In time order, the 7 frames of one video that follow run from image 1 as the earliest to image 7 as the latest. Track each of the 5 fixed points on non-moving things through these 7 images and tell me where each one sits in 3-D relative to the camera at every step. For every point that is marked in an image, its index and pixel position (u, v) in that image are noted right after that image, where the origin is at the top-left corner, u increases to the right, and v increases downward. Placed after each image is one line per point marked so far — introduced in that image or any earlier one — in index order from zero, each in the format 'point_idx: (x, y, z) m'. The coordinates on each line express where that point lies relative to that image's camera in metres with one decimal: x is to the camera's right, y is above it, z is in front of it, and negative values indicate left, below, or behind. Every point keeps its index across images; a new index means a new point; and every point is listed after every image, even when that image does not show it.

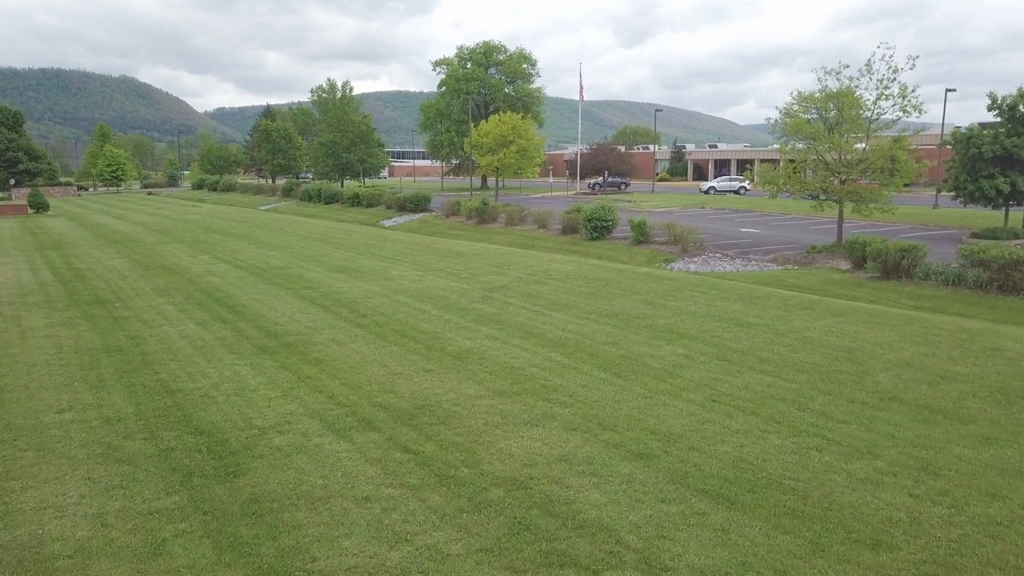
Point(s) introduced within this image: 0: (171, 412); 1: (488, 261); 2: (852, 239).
0: (-3.1, -1.1, +6.6) m
1: (-0.5, +0.6, +16.6) m
2: (+7.4, +1.1, +15.8) m
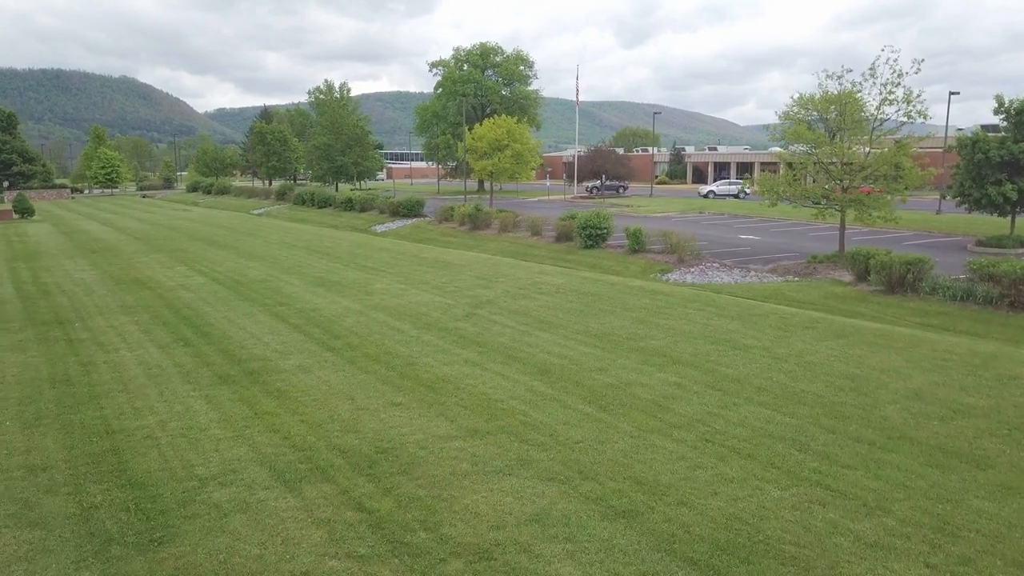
0: (-3.3, -1.4, +6.0) m
1: (-0.8, +0.4, +16.0) m
2: (+7.2, +0.8, +15.2) m
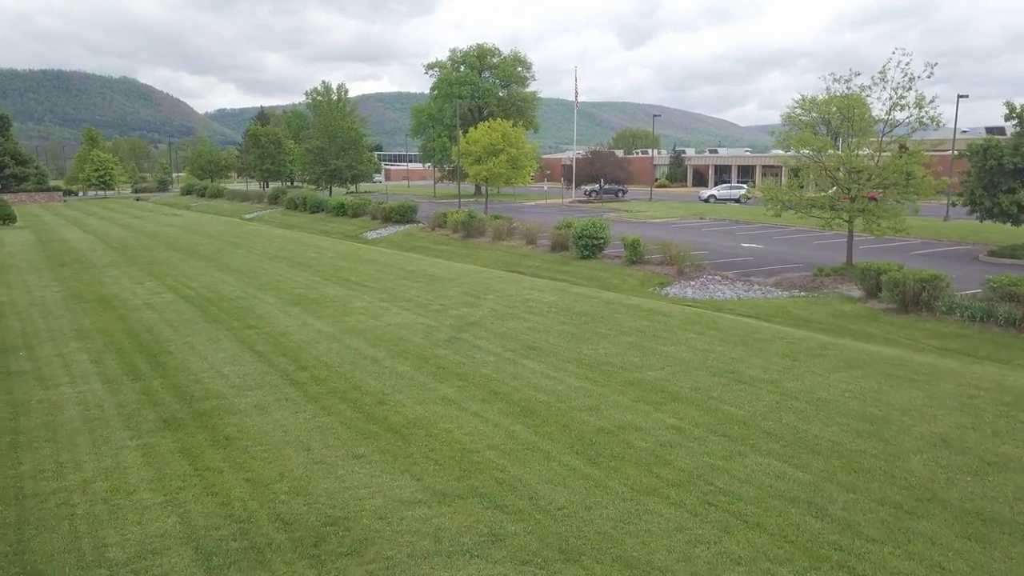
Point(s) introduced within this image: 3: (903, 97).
0: (-3.5, -1.7, +5.1) m
1: (-1.0, 0.0, +15.1) m
2: (+7.0, +0.5, +14.3) m
3: (+8.6, +4.2, +16.0) m
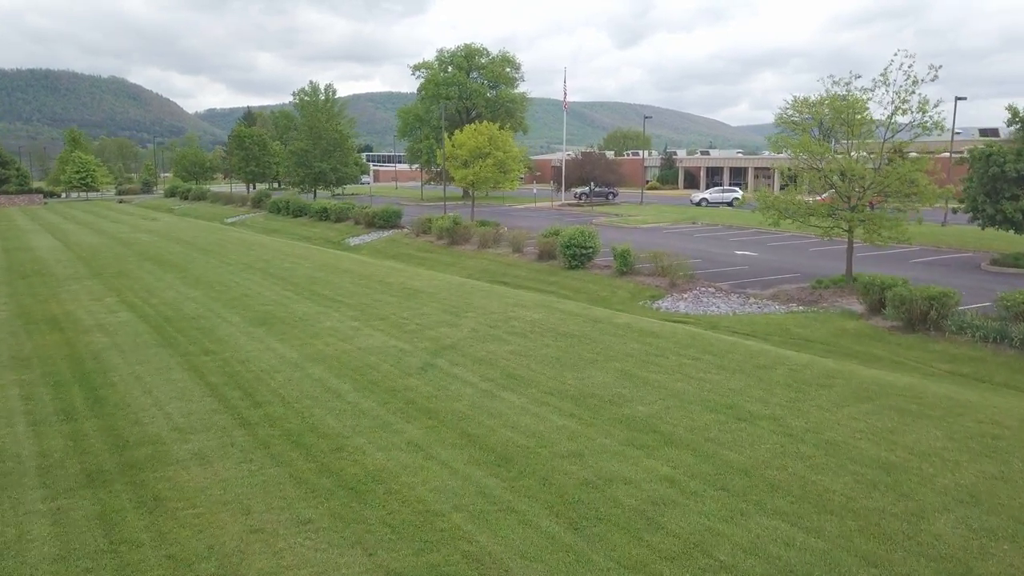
0: (-3.8, -2.0, +4.2) m
1: (-1.3, -0.3, +14.2) m
2: (+6.6, +0.2, +13.5) m
3: (+8.2, +3.9, +15.2) m
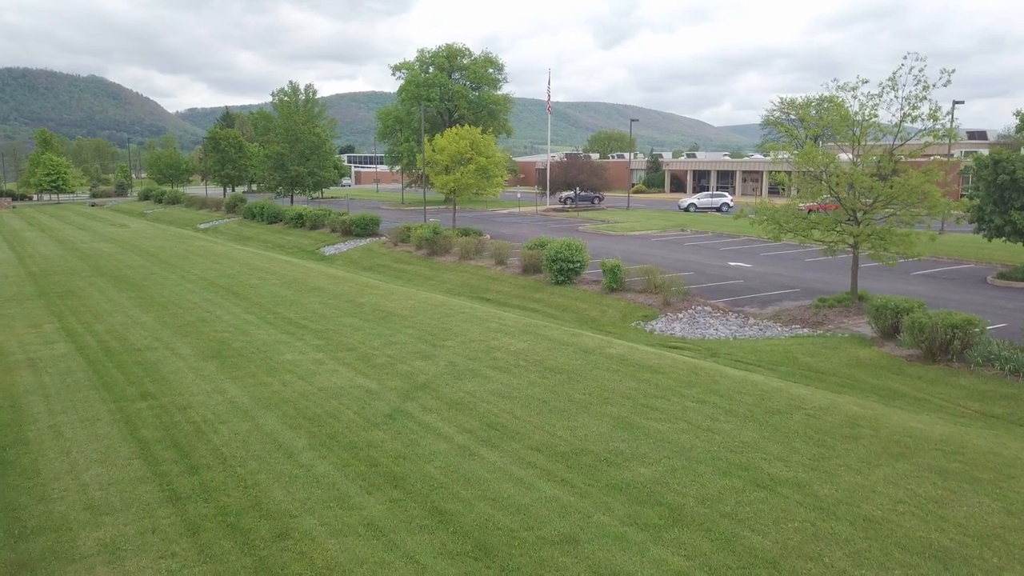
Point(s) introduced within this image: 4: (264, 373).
0: (-3.9, -2.5, +2.9) m
1: (-1.6, -0.7, +13.0) m
2: (+6.3, -0.2, +12.5) m
3: (+7.8, +3.5, +14.2) m
4: (-3.5, -1.2, +10.3) m
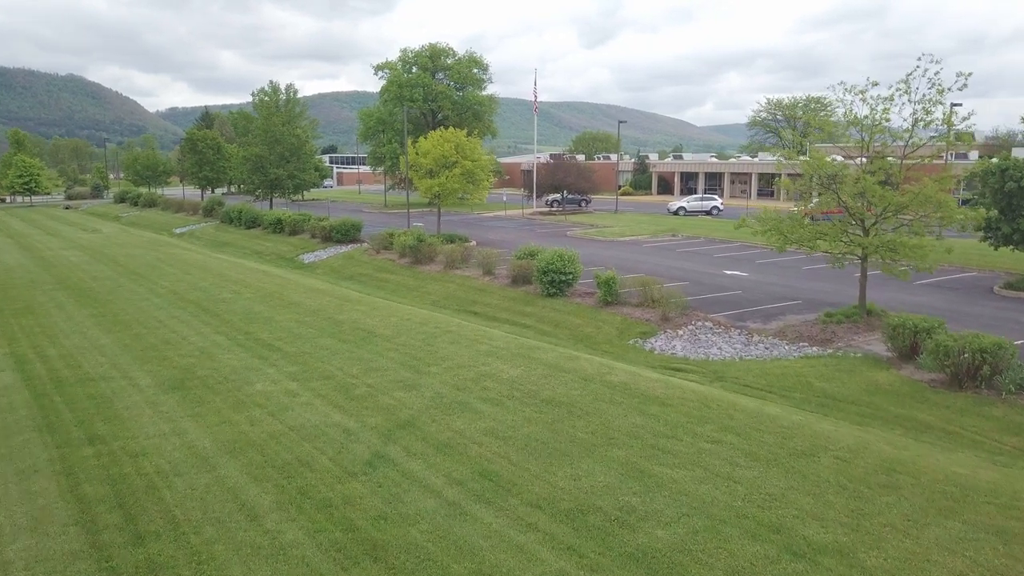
0: (-3.8, -2.8, +1.9) m
1: (-1.8, -1.0, +12.0) m
2: (+6.2, -0.5, +11.7) m
3: (+7.6, +3.2, +13.4) m
4: (-3.6, -1.5, +9.3) m
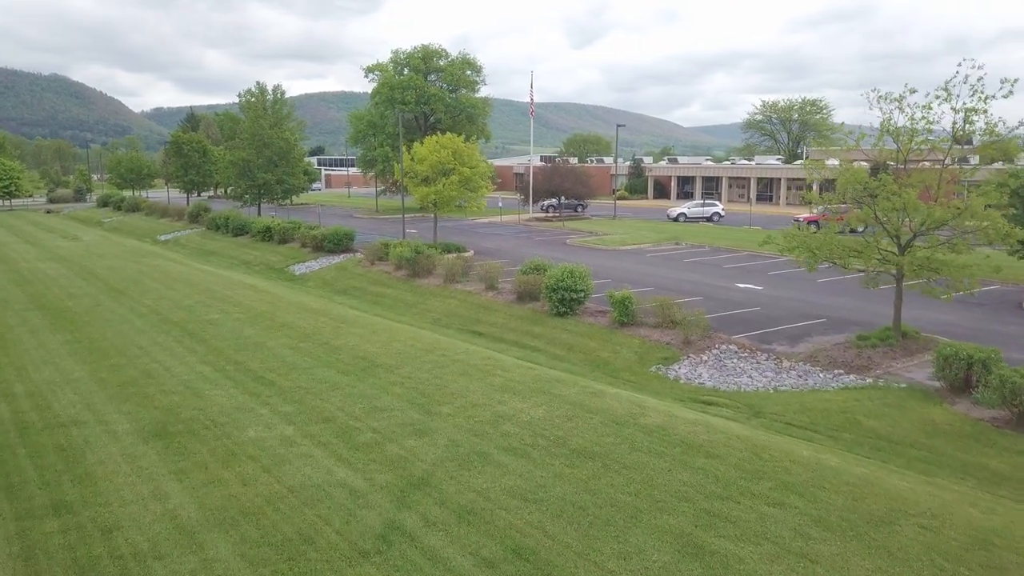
0: (-3.4, -3.2, +0.8) m
1: (-1.5, -1.5, +10.9) m
2: (+6.4, -0.9, +10.7) m
3: (+7.9, +2.8, +12.5) m
4: (-3.3, -1.9, +8.2) m
